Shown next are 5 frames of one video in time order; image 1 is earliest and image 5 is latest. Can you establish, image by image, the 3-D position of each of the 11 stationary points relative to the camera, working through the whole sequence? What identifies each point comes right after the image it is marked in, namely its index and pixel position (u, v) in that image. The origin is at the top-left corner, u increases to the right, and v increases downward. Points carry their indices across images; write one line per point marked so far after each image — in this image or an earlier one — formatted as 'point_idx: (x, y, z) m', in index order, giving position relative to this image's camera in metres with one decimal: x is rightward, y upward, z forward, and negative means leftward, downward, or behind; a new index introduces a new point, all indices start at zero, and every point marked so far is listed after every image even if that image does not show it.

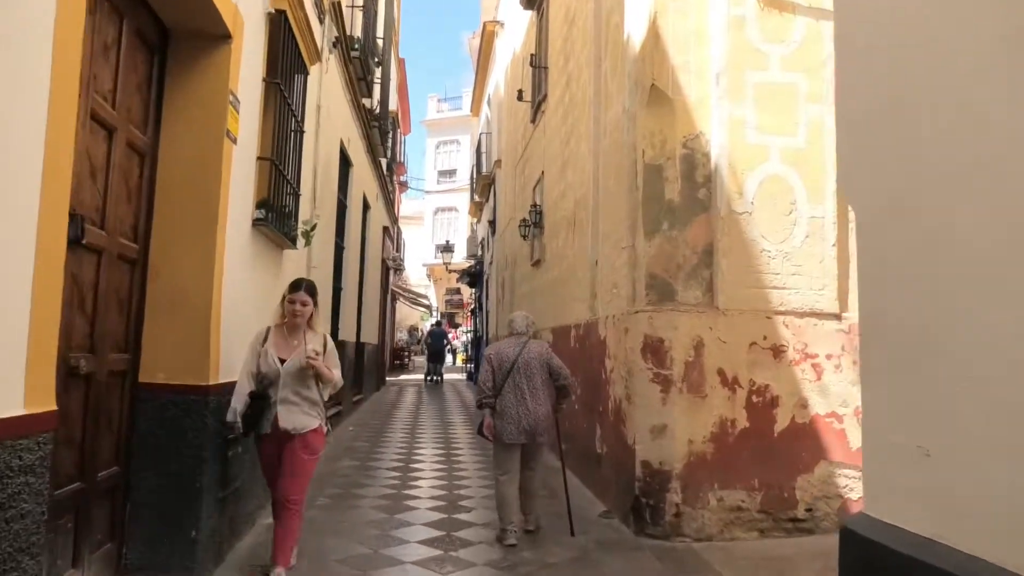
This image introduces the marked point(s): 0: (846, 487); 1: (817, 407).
0: (+2.0, -1.2, +4.8) m
1: (+1.8, -0.7, +4.8) m
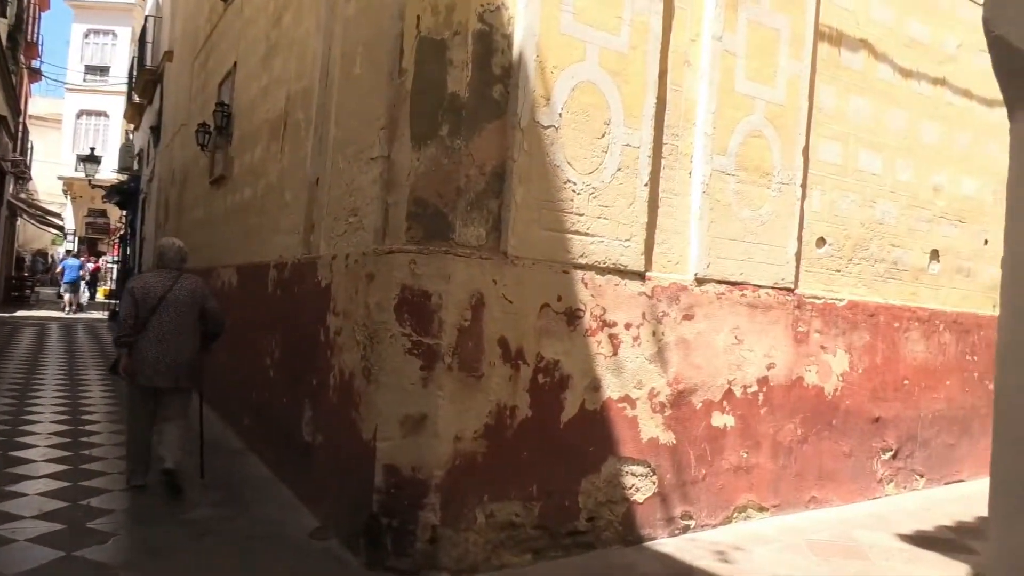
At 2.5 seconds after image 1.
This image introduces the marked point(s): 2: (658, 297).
0: (+0.6, -0.9, +3.8) m
1: (+0.4, -0.5, +3.7) m
2: (+0.7, 0.0, +3.7) m
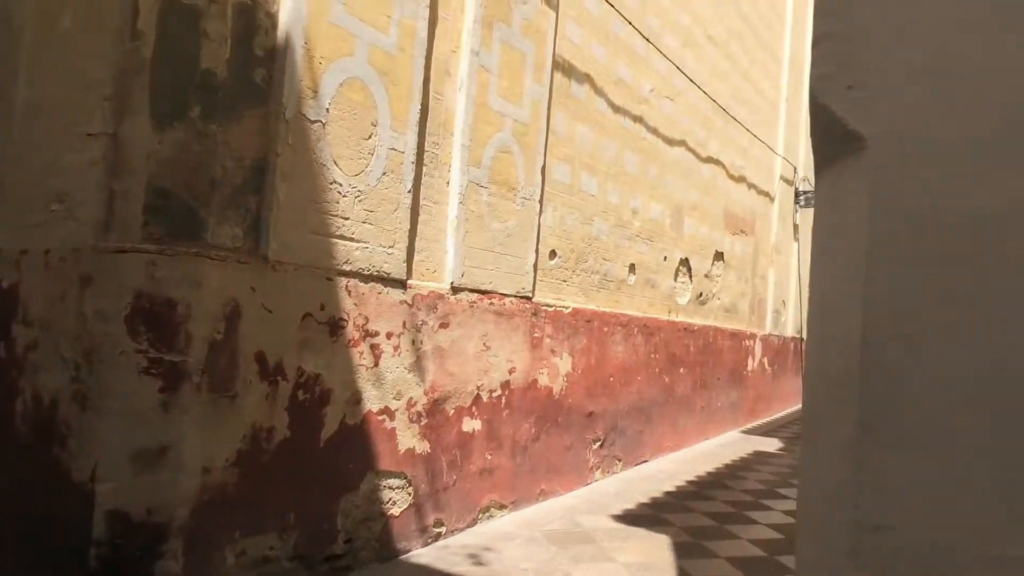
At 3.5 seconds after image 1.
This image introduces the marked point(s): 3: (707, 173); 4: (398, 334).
0: (-0.6, -1.0, +3.7) m
1: (-0.6, -0.5, +3.5) m
2: (-0.4, -0.1, +3.7) m
3: (+1.5, +0.9, +6.2) m
4: (-0.5, -0.2, +3.6) m
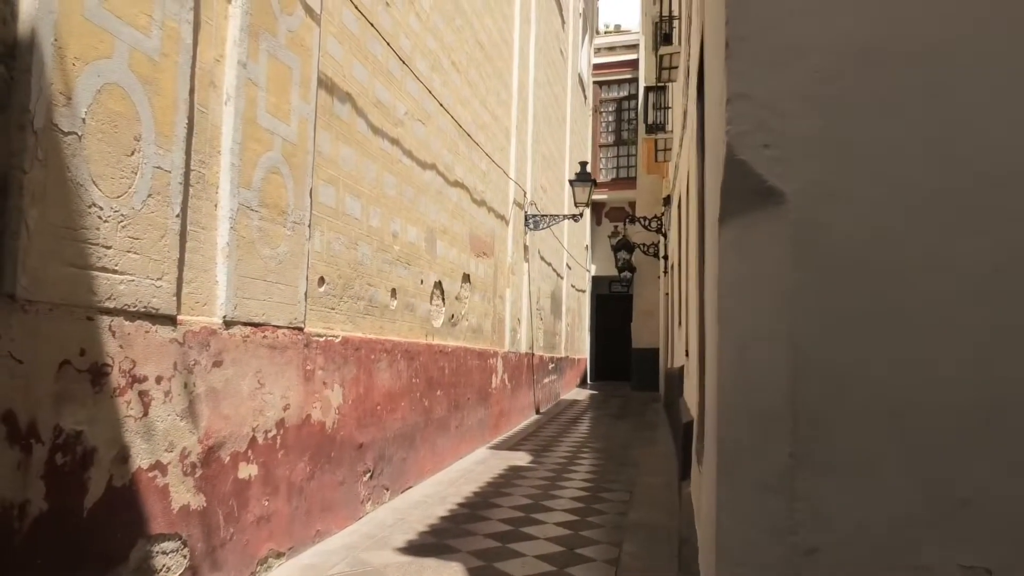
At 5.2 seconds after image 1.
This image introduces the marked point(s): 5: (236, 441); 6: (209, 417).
0: (-1.4, -1.1, +3.2) m
1: (-1.4, -0.6, +3.0) m
2: (-1.3, -0.2, +3.3) m
3: (-0.5, +0.7, +6.4) m
4: (-1.3, -0.3, +3.2) m
5: (-1.2, -0.7, +3.6) m
6: (-1.3, -0.5, +3.4) m
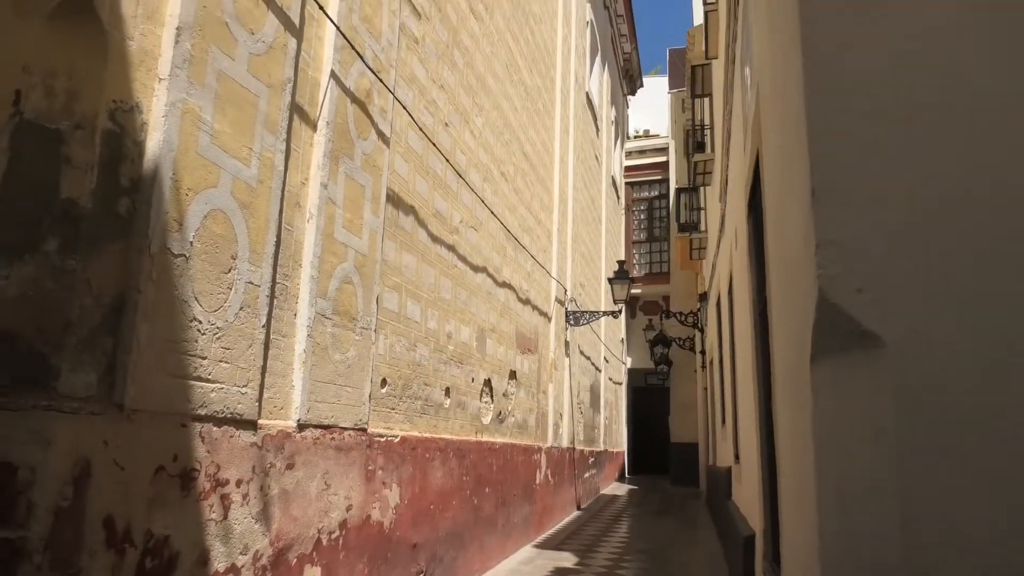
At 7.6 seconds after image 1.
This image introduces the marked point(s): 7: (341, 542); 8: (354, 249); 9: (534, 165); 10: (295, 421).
0: (-1.1, -1.5, +3.2) m
1: (-1.1, -1.1, +3.1) m
2: (-1.0, -0.7, +3.4) m
3: (-0.1, -0.1, +6.6) m
4: (-1.1, -0.8, +3.3) m
5: (-1.0, -1.2, +3.7) m
6: (-1.0, -1.0, +3.5) m
7: (-0.9, -1.3, +4.1) m
8: (-0.8, +0.2, +4.0) m
9: (+0.2, +1.2, +7.7) m
10: (-1.0, -0.6, +3.6) m
